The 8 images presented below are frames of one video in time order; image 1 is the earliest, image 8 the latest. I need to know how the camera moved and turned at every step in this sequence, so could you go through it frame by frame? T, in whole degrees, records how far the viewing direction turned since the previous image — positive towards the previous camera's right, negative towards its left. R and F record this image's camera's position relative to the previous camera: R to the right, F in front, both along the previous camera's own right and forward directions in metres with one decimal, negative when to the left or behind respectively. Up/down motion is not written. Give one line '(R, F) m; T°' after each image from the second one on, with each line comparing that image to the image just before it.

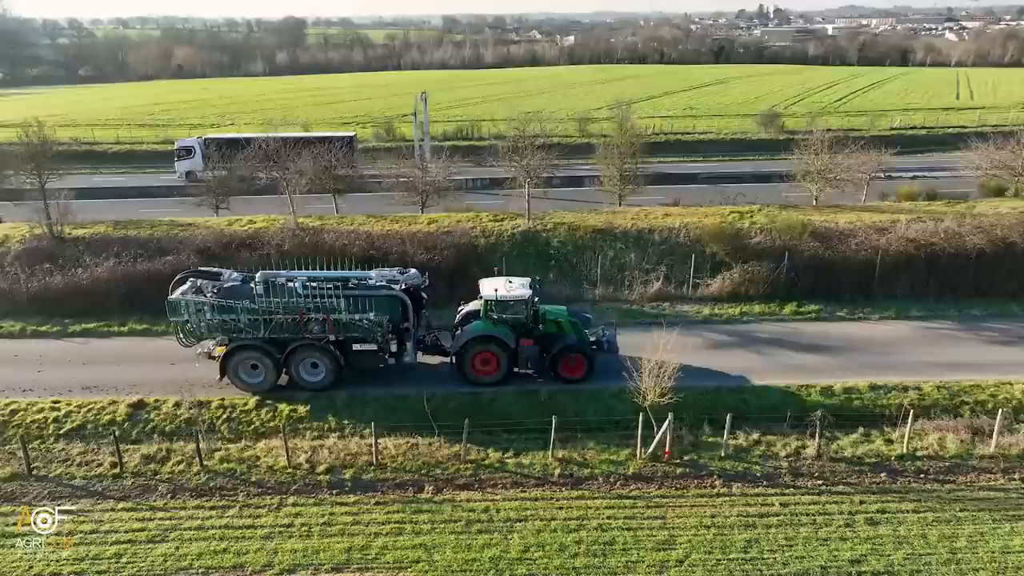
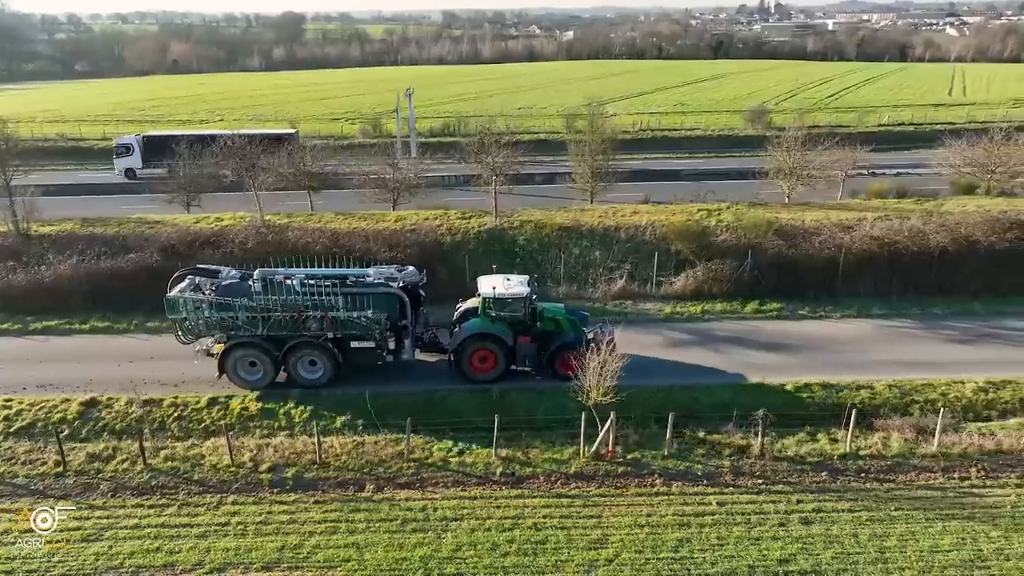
(+1.1, 0.0) m; 0°
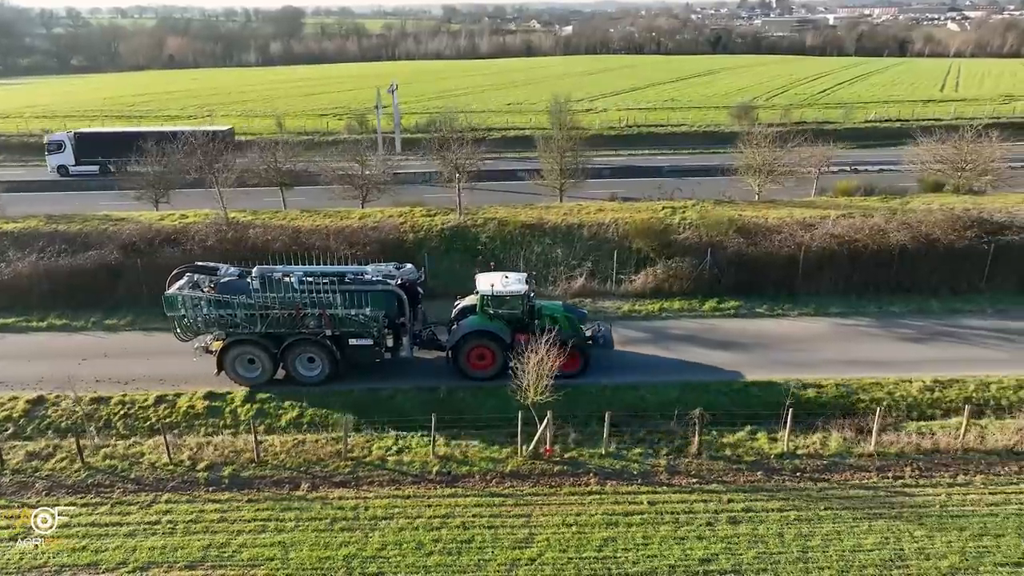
(+1.2, 0.0) m; 0°
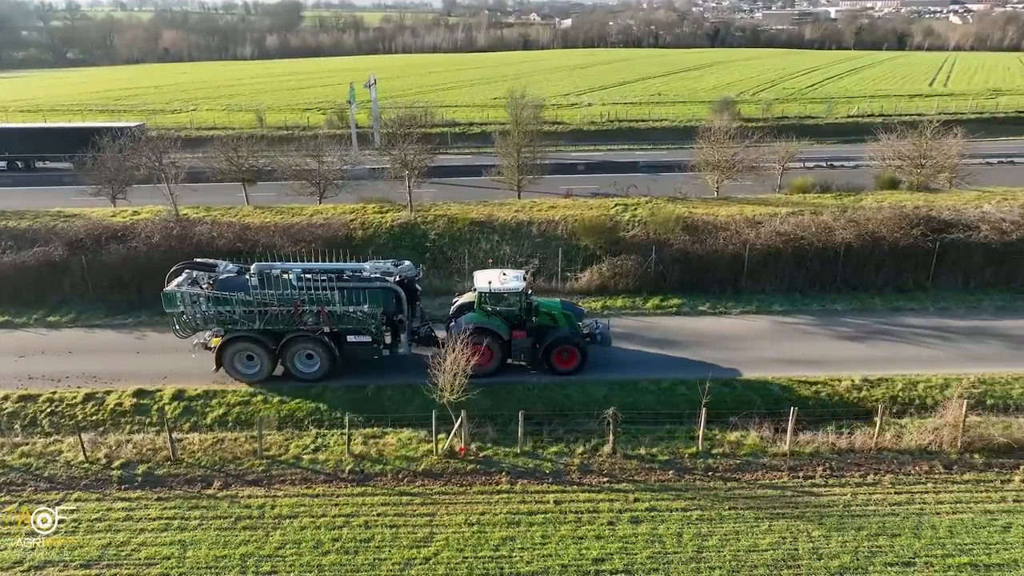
(+1.7, 0.0) m; 0°
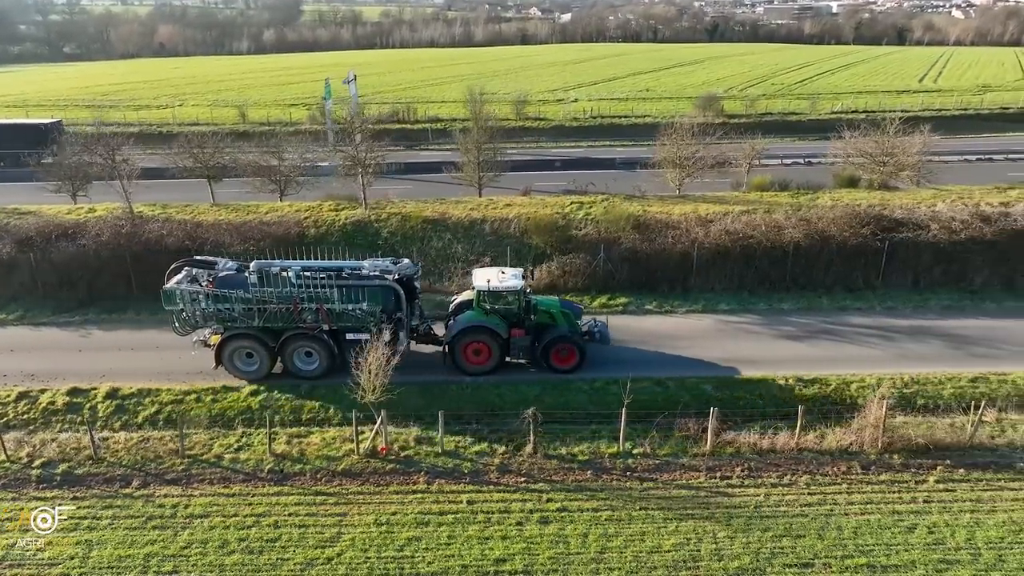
(+1.6, 0.0) m; 0°
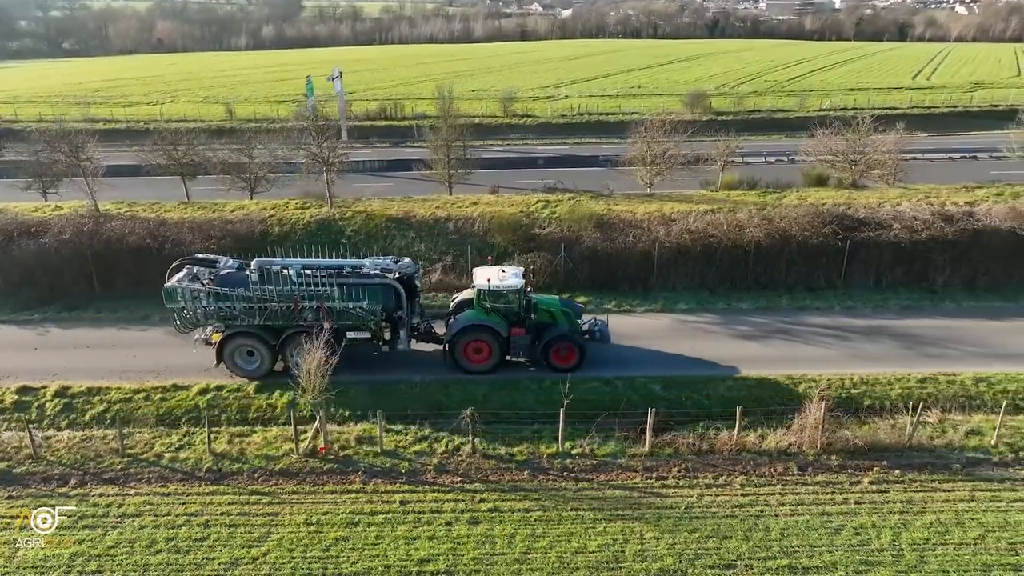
(+1.2, 0.0) m; 0°
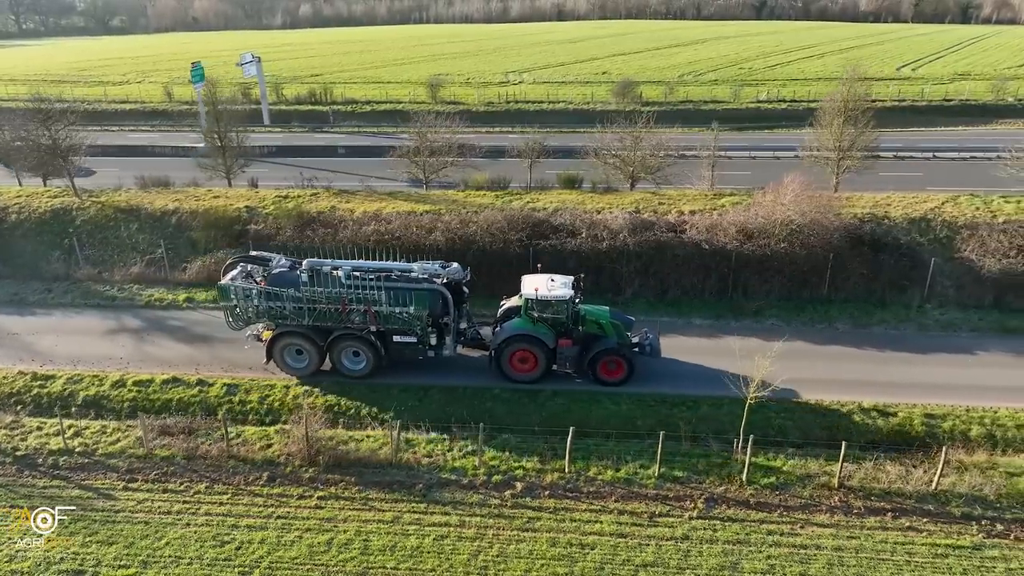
(+11.0, +0.4) m; -4°
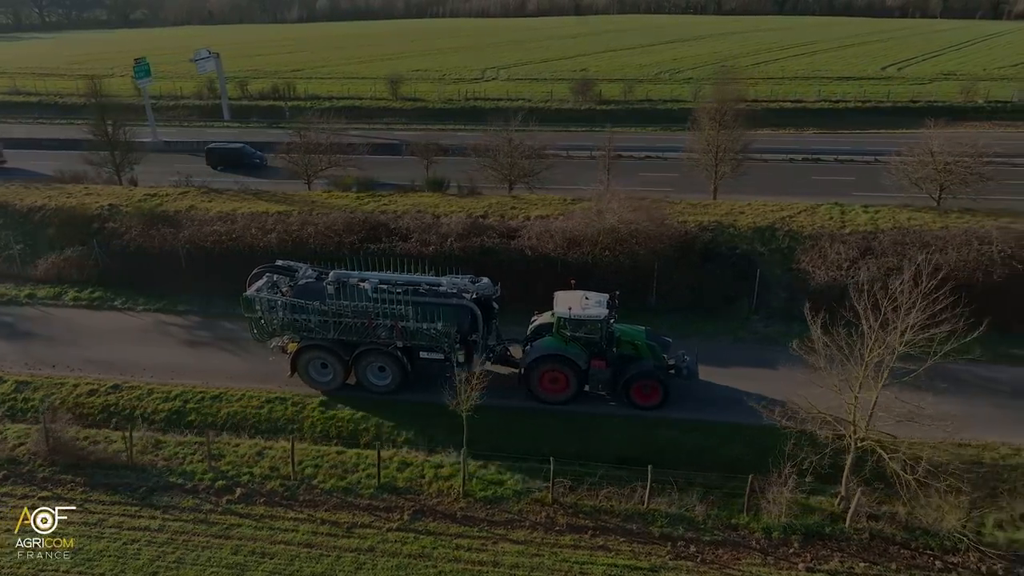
(+5.6, +0.2) m; -2°
